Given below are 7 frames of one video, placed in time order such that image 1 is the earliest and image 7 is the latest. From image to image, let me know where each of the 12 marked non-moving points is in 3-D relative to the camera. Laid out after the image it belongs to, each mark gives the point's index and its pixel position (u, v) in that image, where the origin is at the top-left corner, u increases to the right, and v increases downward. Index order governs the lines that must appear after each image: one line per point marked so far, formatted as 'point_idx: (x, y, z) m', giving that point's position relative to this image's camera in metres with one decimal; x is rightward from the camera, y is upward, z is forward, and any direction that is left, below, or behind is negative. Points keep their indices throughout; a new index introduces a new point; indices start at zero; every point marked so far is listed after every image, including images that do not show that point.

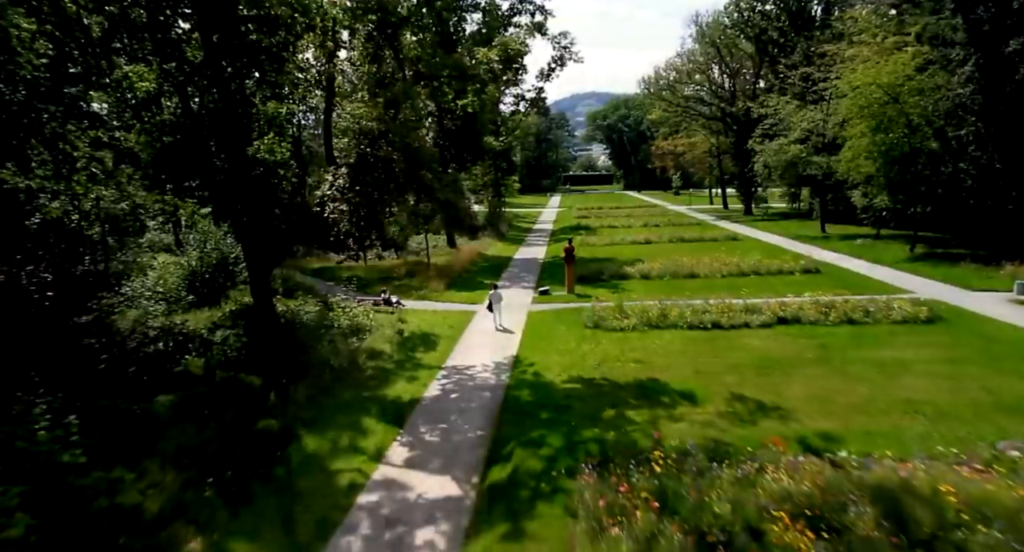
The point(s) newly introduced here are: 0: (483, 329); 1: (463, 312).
0: (-0.8, -1.5, +16.9) m
1: (-1.5, -1.2, +18.8) m
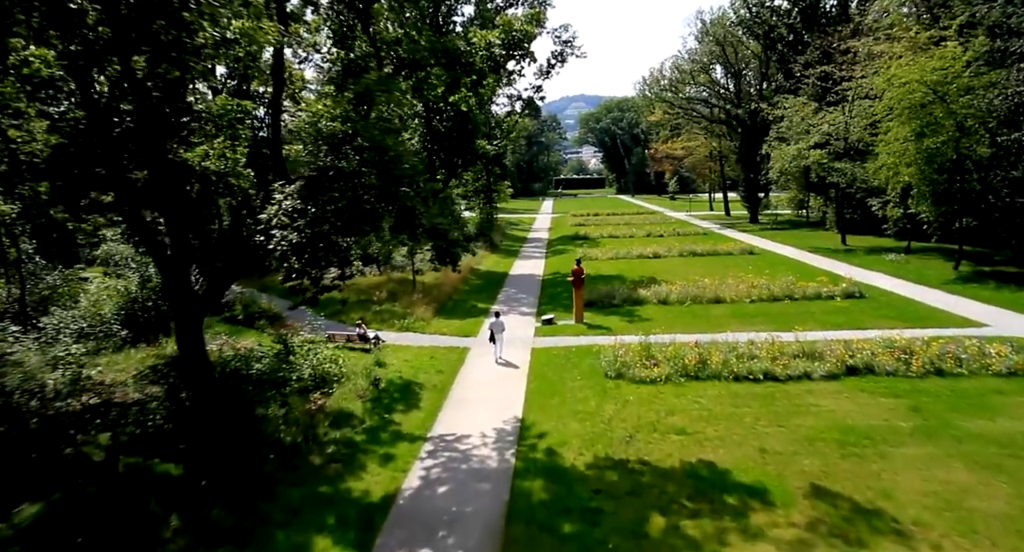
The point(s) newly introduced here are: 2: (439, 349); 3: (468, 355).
0: (-0.7, -2.3, +13.9) m
1: (-1.5, -2.0, +15.7) m
2: (-1.9, -1.9, +15.8) m
3: (-1.1, -2.0, +15.4) m
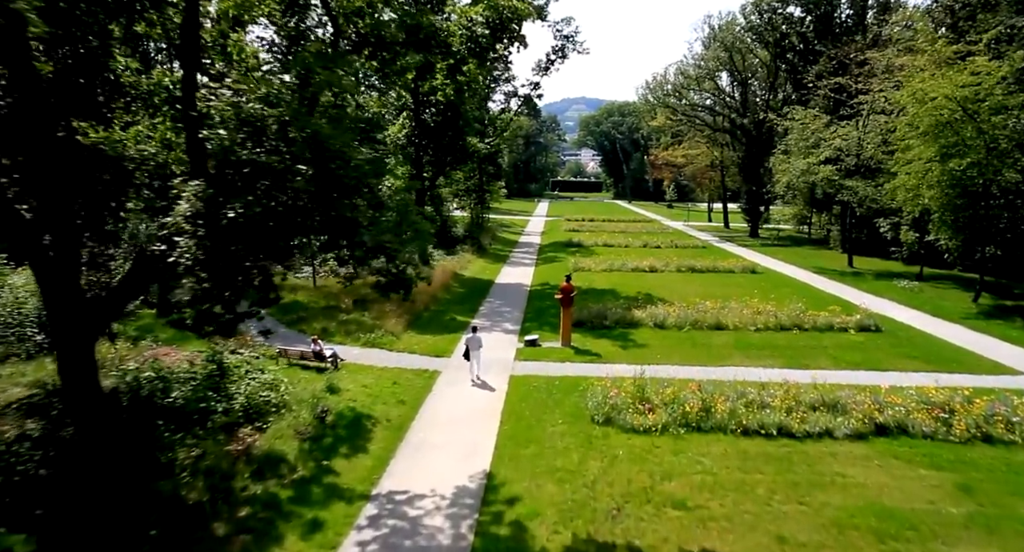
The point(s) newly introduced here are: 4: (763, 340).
0: (-1.3, -2.6, +12.0) m
1: (-2.1, -2.3, +13.8) m
2: (-2.5, -2.2, +13.9) m
3: (-1.7, -2.4, +13.5) m
4: (+7.0, -1.8, +17.0) m
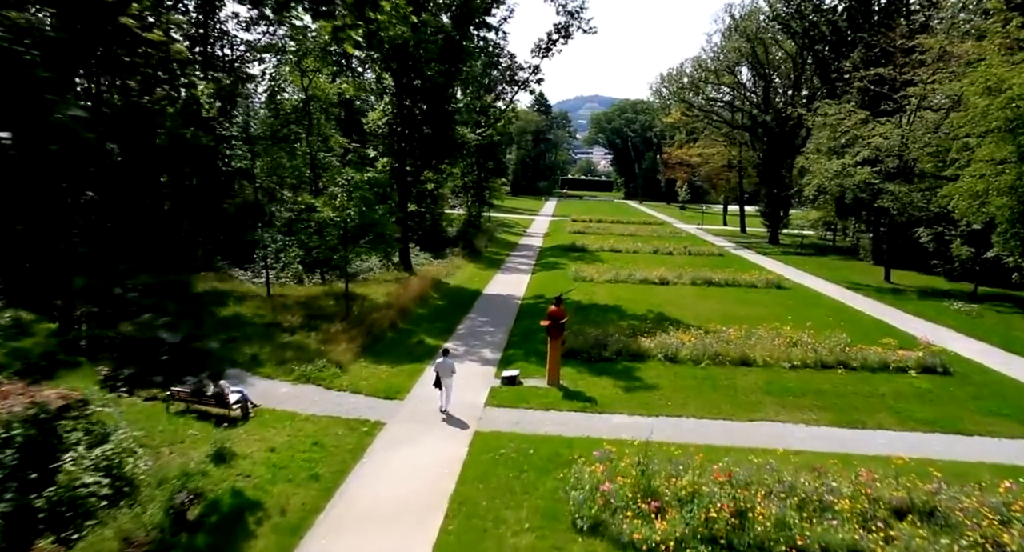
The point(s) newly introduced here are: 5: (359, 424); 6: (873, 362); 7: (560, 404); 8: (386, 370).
0: (-2.0, -3.0, +8.6) m
1: (-2.7, -2.7, +10.5) m
2: (-3.1, -2.6, +10.5) m
3: (-2.3, -2.8, +10.2) m
4: (+6.5, -2.4, +13.5) m
5: (-2.7, -2.6, +10.7) m
6: (+8.5, -2.0, +14.3) m
7: (+1.0, -2.6, +12.2) m
8: (-2.8, -2.1, +13.6) m
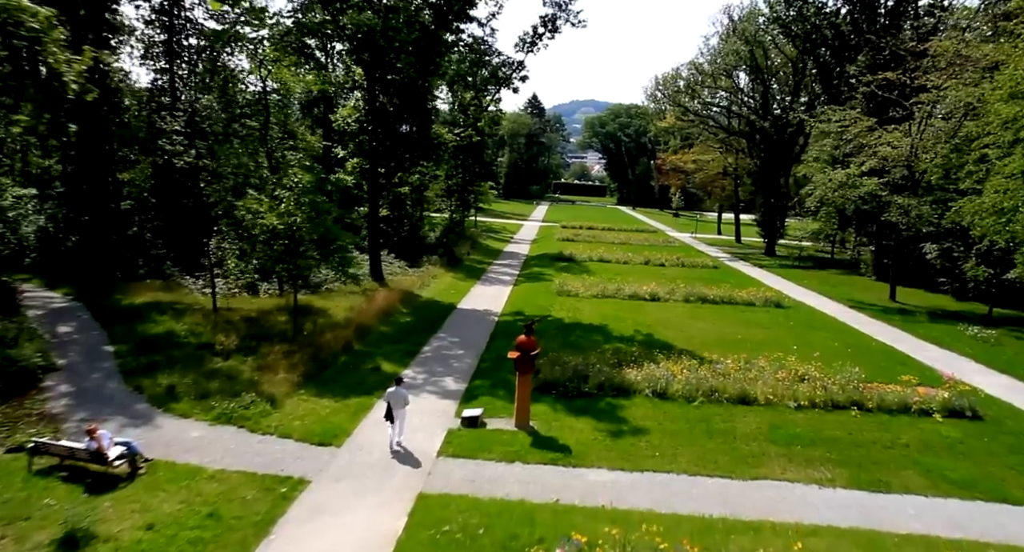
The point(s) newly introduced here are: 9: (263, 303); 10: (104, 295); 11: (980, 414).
0: (-2.6, -3.4, +6.6) m
1: (-3.4, -3.0, +8.5) m
2: (-3.8, -3.0, +8.5) m
3: (-3.0, -3.1, +8.2) m
4: (+5.7, -2.9, +11.7) m
5: (-3.4, -3.0, +8.7) m
6: (+7.8, -2.6, +12.4) m
7: (+0.2, -3.0, +10.2) m
8: (-3.6, -2.5, +11.7) m
9: (-7.8, -0.8, +19.0) m
10: (-12.5, -0.6, +18.5) m
11: (+9.4, -2.8, +12.2) m
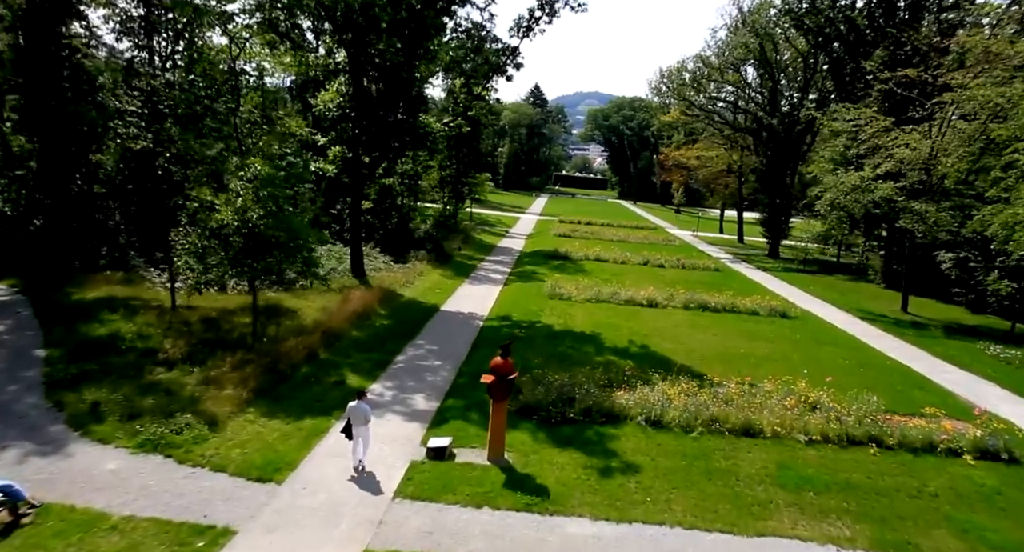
0: (-3.1, -3.6, +5.2) m
1: (-3.9, -3.2, +7.1) m
2: (-4.2, -3.1, +7.1) m
3: (-3.5, -3.3, +6.8) m
4: (+5.3, -3.2, +10.2) m
5: (-3.8, -3.1, +7.3) m
6: (+7.3, -3.0, +11.0) m
7: (-0.2, -3.2, +8.8) m
8: (-4.0, -2.6, +10.2) m
9: (-8.2, -0.7, +17.6) m
10: (-12.9, -0.3, +17.1) m
11: (+8.9, -3.2, +10.8) m
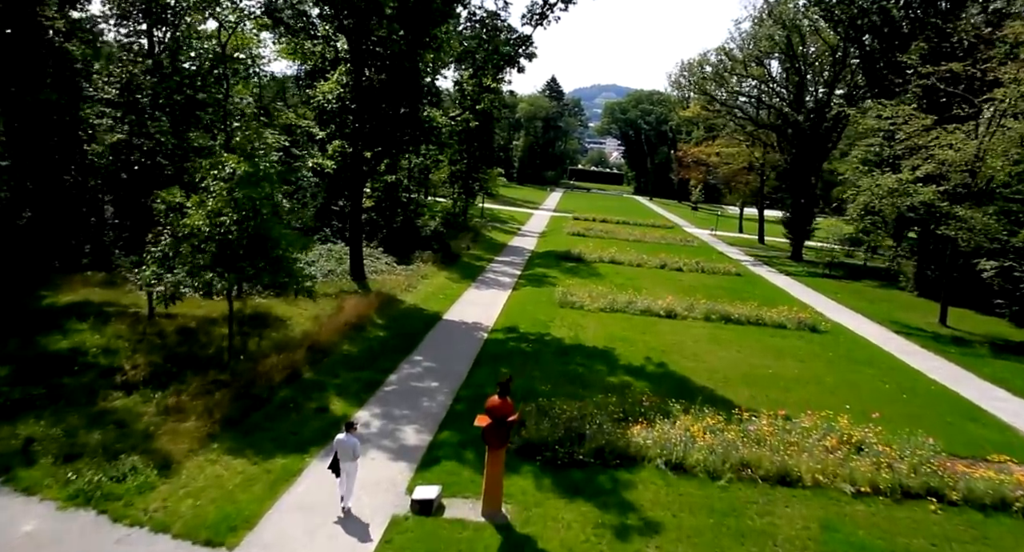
0: (-3.2, -4.0, +3.9) m
1: (-4.0, -3.5, +5.7) m
2: (-4.3, -3.4, +5.8) m
3: (-3.6, -3.6, +5.4) m
4: (+5.3, -3.7, +8.7) m
5: (-3.9, -3.4, +5.9) m
6: (+7.3, -3.4, +9.4) m
7: (-0.3, -3.6, +7.4) m
8: (-4.0, -2.9, +8.9) m
9: (-8.1, -0.9, +16.3) m
10: (-12.7, -0.4, +15.9) m
11: (+8.9, -3.7, +9.1) m
